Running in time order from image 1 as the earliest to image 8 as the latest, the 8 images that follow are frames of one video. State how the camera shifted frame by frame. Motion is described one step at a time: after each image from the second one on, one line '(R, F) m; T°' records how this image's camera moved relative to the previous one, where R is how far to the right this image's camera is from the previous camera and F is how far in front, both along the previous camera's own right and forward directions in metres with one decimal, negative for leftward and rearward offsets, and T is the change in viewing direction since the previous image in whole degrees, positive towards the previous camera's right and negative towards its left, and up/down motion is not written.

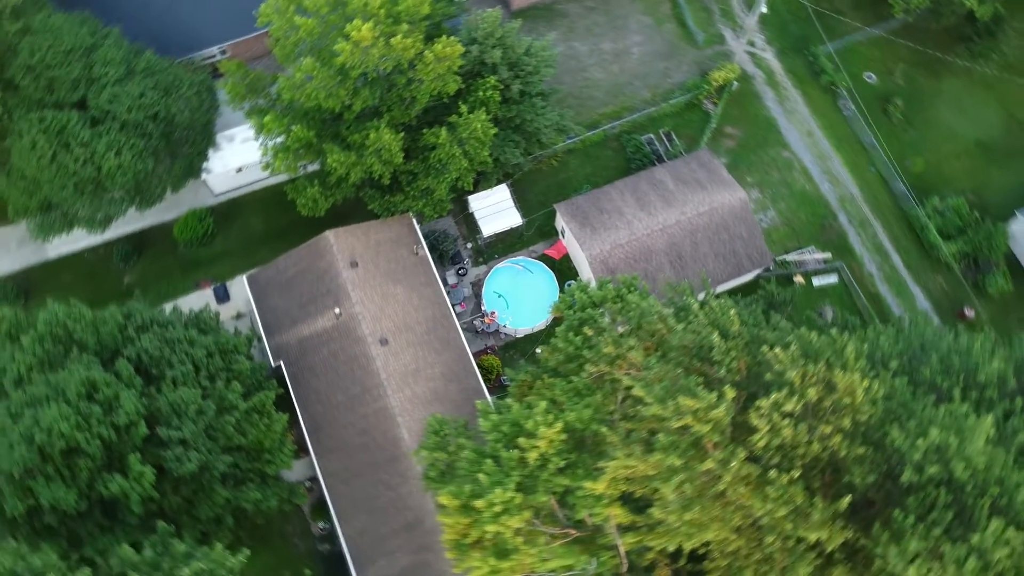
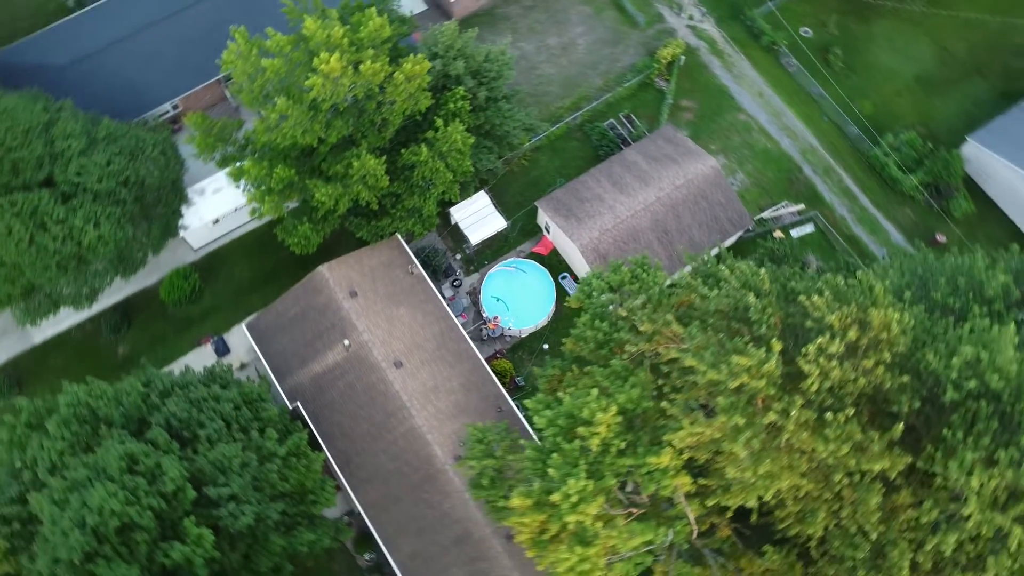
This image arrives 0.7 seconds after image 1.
(-1.7, -0.3) m; +4°
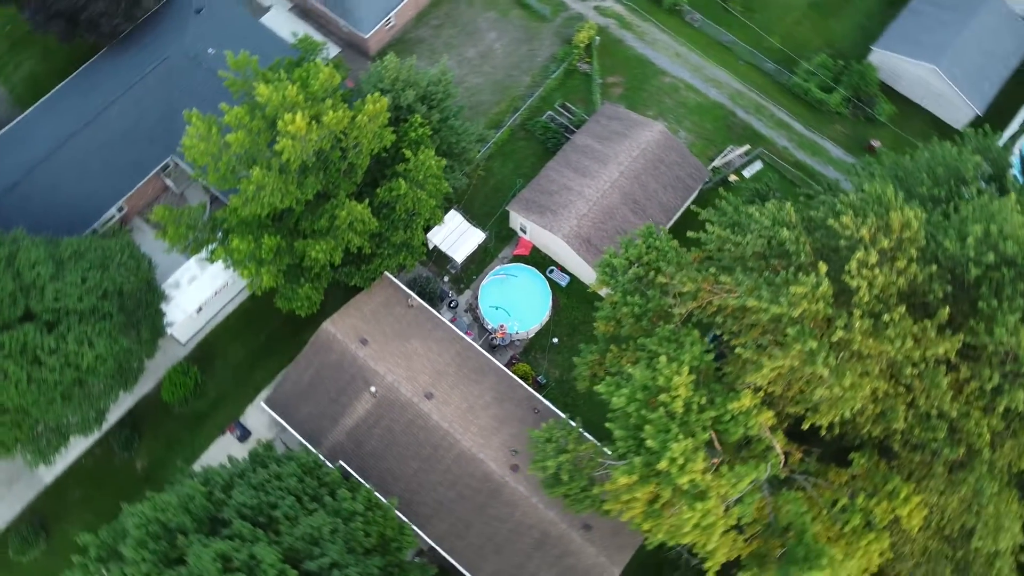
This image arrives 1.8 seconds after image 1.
(-2.8, -0.4) m; +6°
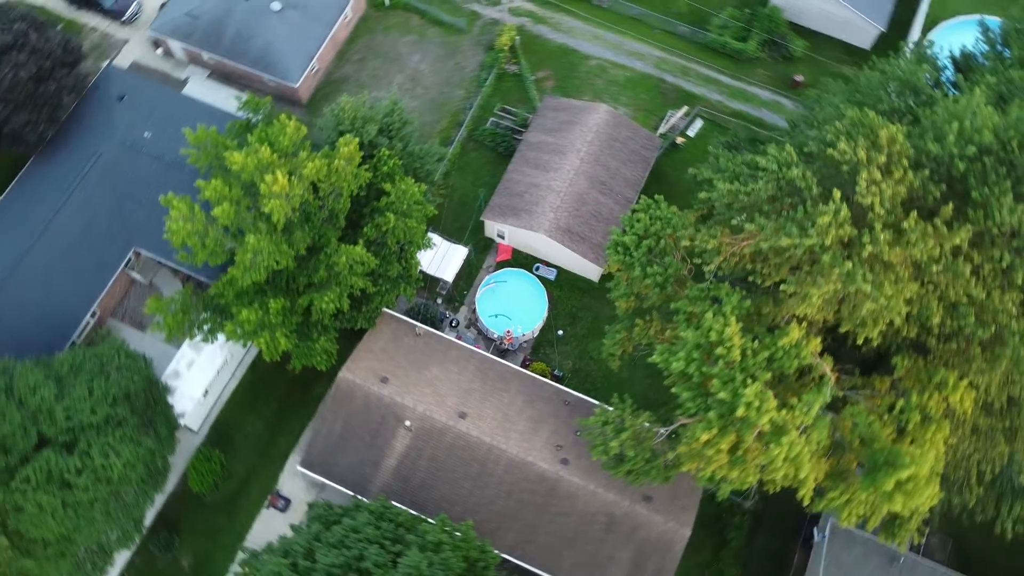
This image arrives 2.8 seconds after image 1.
(-2.7, -0.4) m; +6°
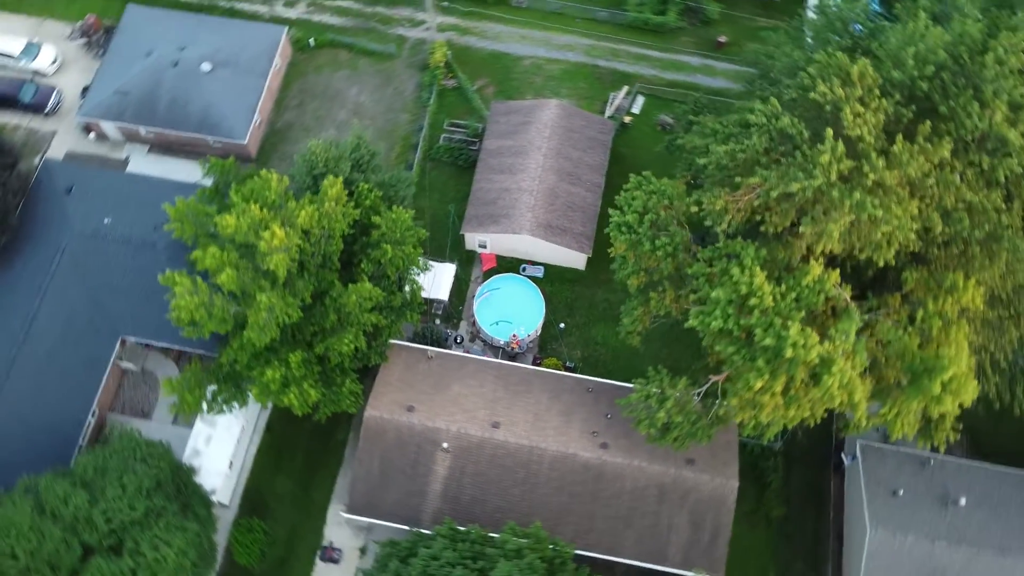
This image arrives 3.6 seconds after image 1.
(-2.5, -0.3) m; +5°
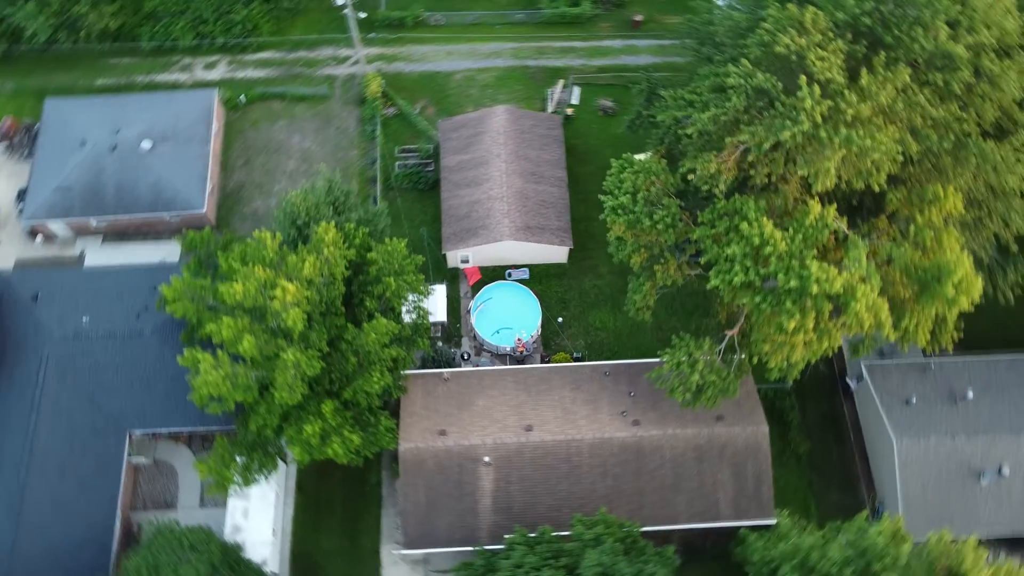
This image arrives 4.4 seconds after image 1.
(-2.6, -0.3) m; +6°
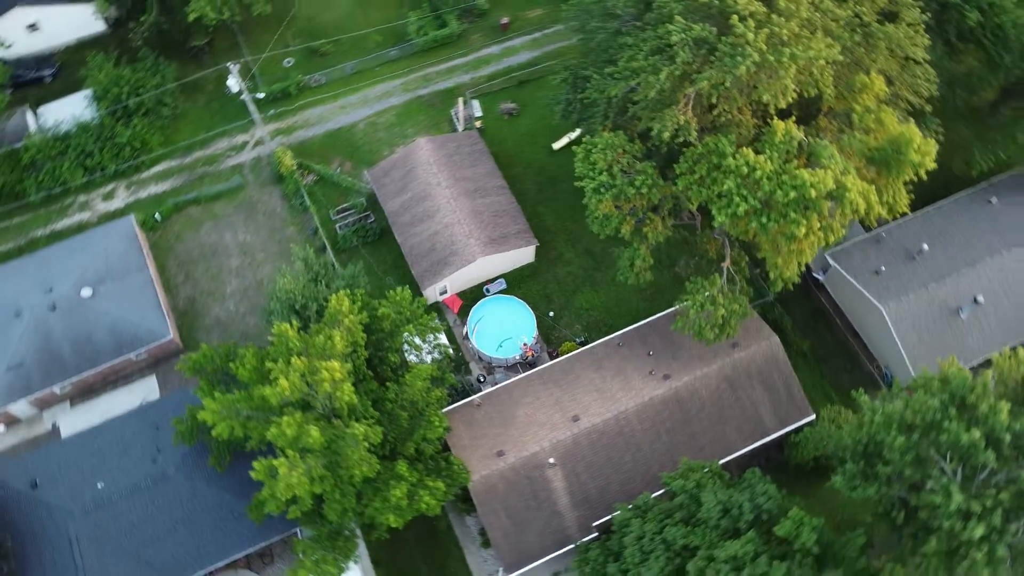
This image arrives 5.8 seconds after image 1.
(-4.3, -0.5) m; +9°
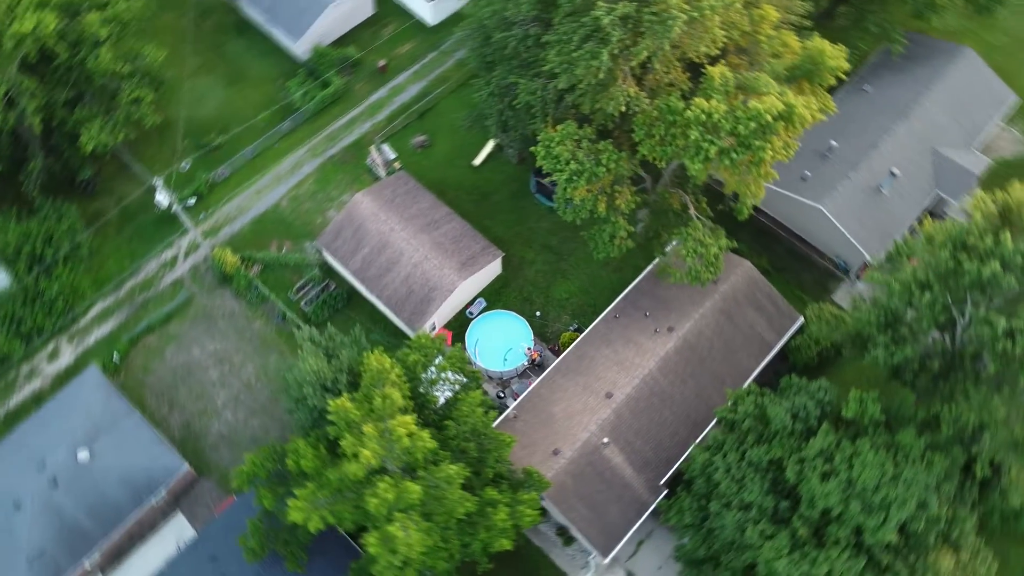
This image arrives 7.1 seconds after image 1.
(-4.6, -0.6) m; +10°
